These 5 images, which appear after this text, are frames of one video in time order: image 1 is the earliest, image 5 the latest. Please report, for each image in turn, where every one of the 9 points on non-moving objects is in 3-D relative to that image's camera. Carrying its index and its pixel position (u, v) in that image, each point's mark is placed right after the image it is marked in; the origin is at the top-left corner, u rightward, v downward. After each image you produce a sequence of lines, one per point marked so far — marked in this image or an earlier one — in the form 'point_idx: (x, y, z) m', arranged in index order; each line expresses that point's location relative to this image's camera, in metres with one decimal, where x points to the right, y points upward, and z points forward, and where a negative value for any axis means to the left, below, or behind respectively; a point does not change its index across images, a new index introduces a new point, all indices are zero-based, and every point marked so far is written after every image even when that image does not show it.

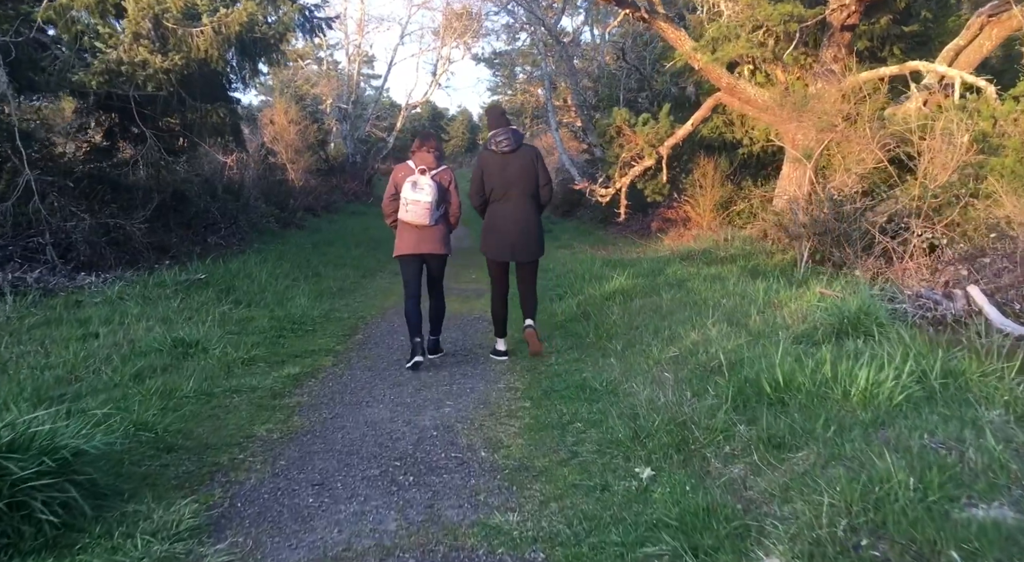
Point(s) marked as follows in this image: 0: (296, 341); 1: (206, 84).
0: (-1.7, -0.5, +6.4) m
1: (-4.8, +3.1, +12.3) m
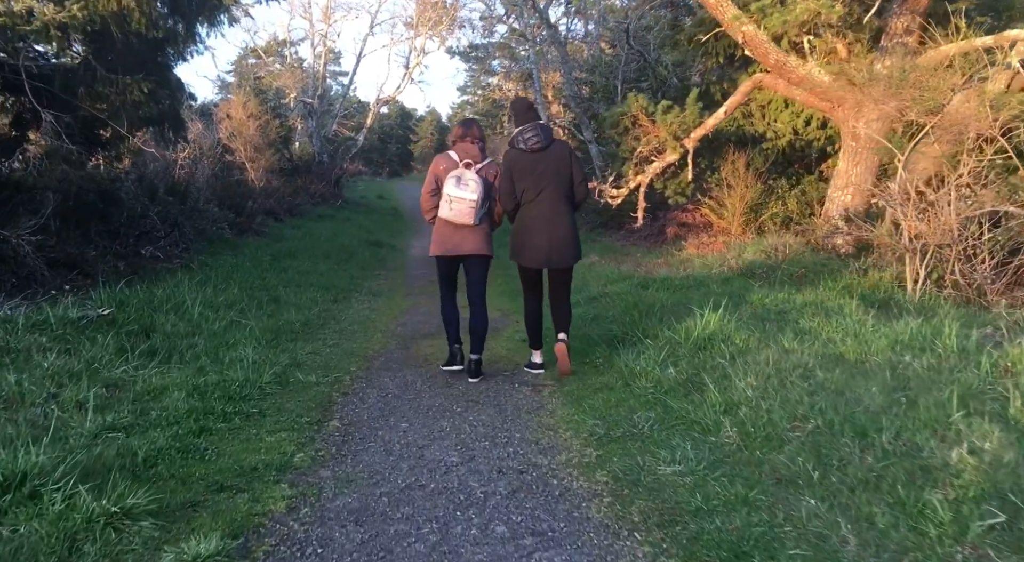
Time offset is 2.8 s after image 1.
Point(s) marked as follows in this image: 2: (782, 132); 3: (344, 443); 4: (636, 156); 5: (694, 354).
0: (-1.4, -0.8, +3.8) m
1: (-4.6, +2.8, +9.6) m
2: (+4.9, +2.8, +14.9) m
3: (-0.8, -0.8, +3.9) m
4: (+2.2, +2.3, +14.3) m
5: (+1.2, -0.5, +5.1) m
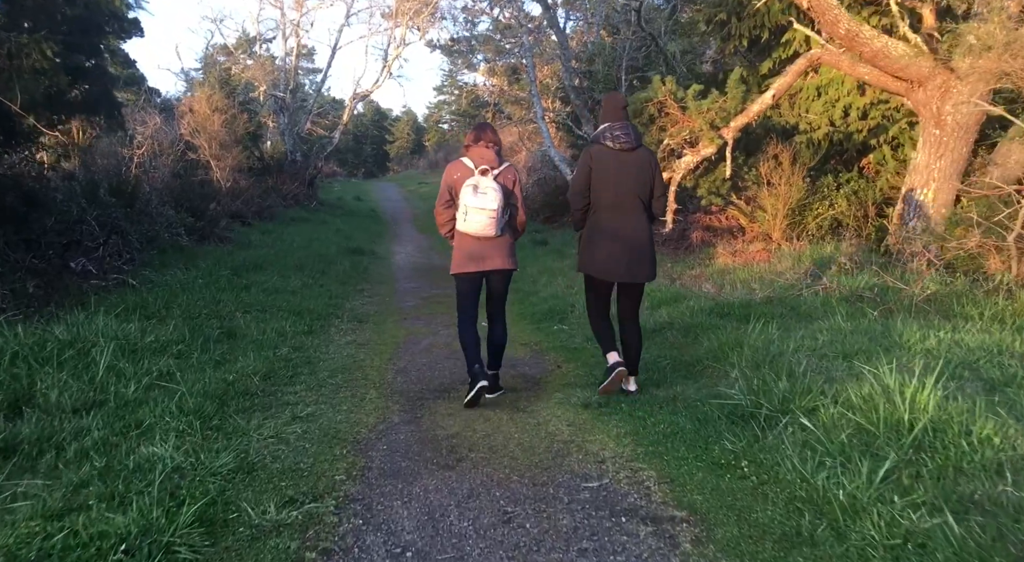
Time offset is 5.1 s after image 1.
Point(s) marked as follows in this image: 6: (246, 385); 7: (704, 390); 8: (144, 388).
0: (-0.9, -1.0, +1.6) m
1: (-4.4, +2.5, +7.3) m
2: (+5.0, +2.6, +12.9) m
3: (-0.4, -1.0, +1.7) m
4: (+2.3, +2.0, +12.3) m
5: (+1.6, -0.7, +2.9) m
6: (-1.7, -0.7, +4.9) m
7: (+1.1, -0.6, +4.6) m
8: (-2.1, -0.6, +4.6) m
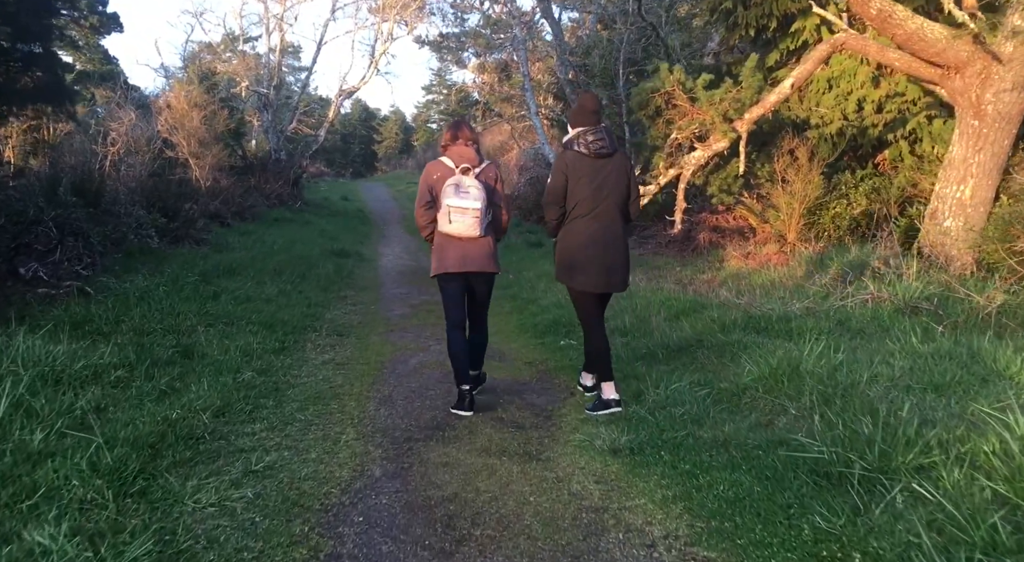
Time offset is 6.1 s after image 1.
0: (-0.8, -1.1, +0.7) m
1: (-4.4, +2.4, +6.3) m
2: (+4.9, +2.5, +12.0) m
3: (-0.3, -1.1, +0.7) m
4: (+2.3, +2.0, +11.3) m
5: (+1.6, -0.8, +2.0) m
6: (-1.6, -0.7, +4.0) m
7: (+1.2, -0.7, +3.7) m
8: (-2.1, -0.7, +3.6) m
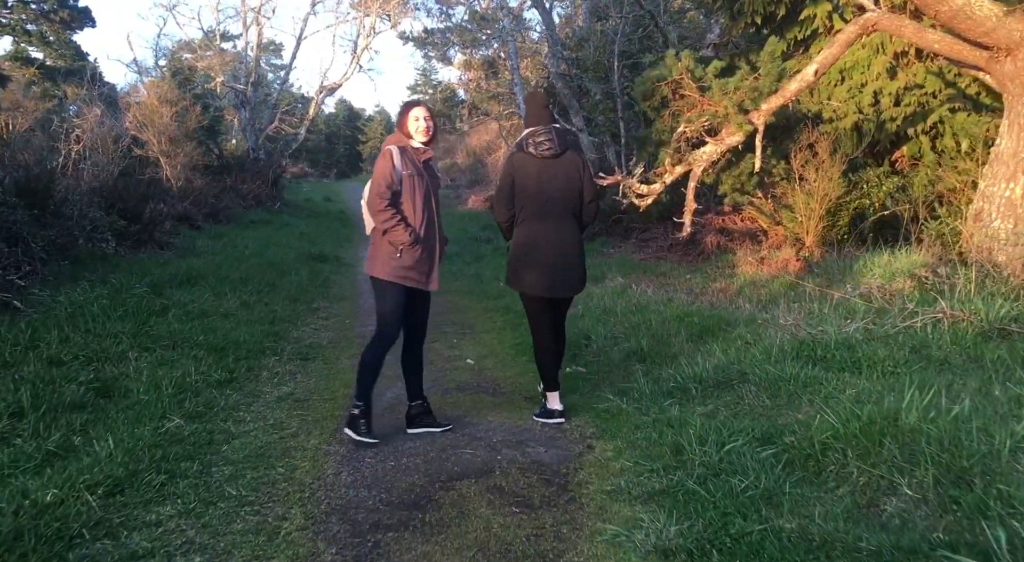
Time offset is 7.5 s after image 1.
0: (-0.8, -1.2, -0.5) m
1: (-4.4, +2.3, +5.1) m
2: (+4.8, +2.4, +11.0) m
3: (-0.2, -1.2, -0.4) m
4: (+2.2, +1.9, +10.3) m
5: (+1.7, -0.9, +0.9) m
6: (-1.6, -0.8, +2.8) m
7: (+1.2, -0.8, +2.6) m
8: (-2.0, -0.8, +2.5) m
